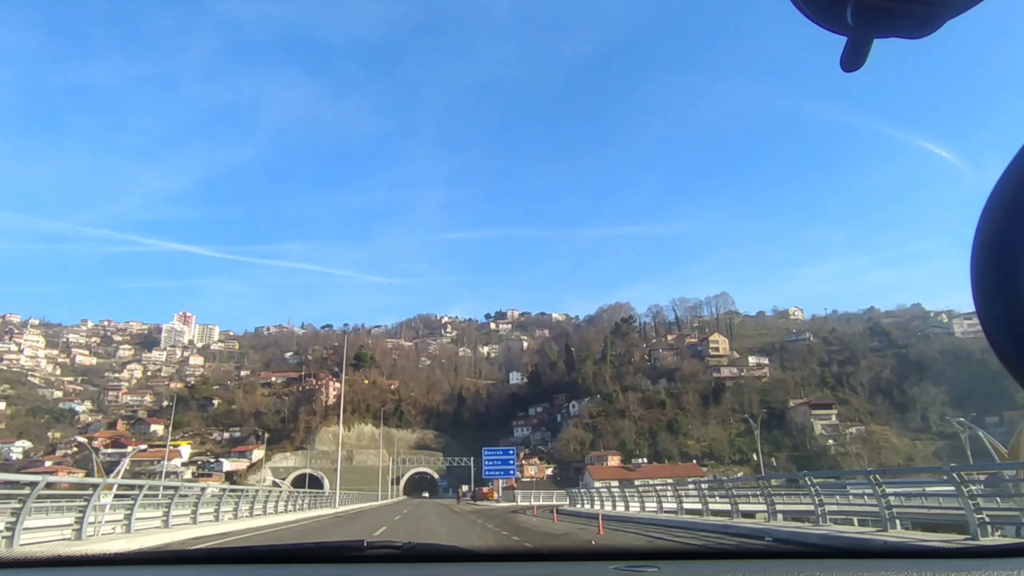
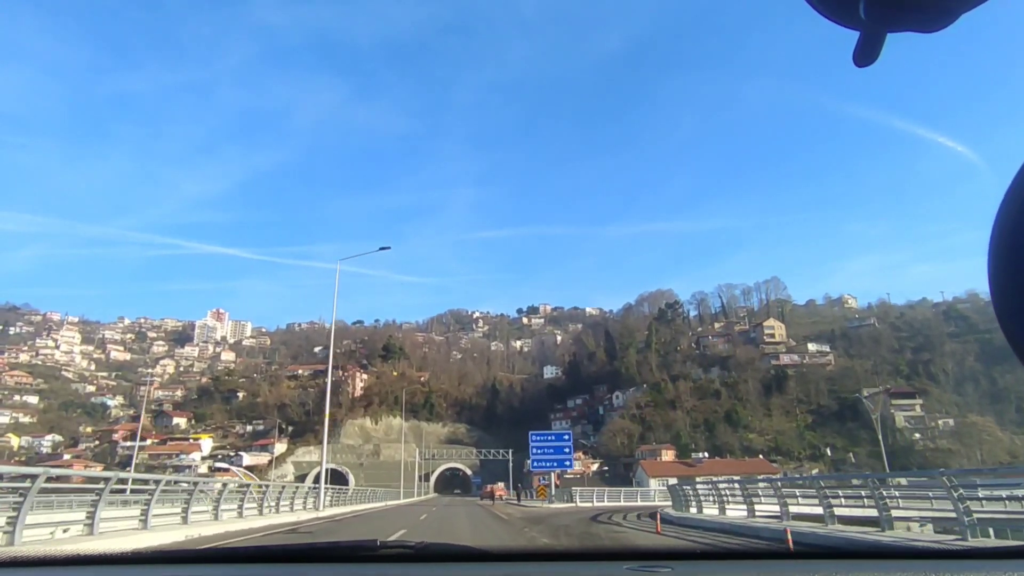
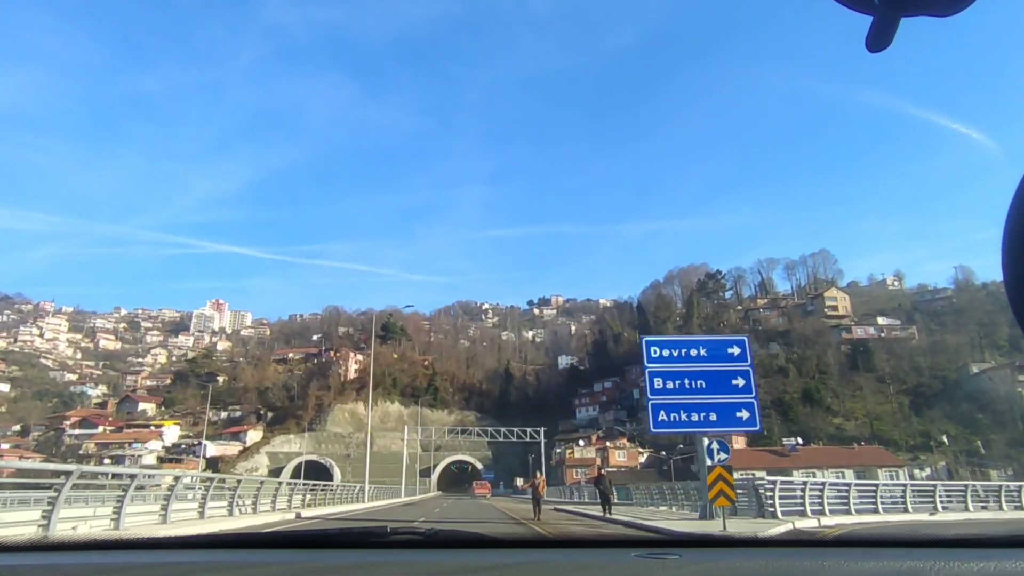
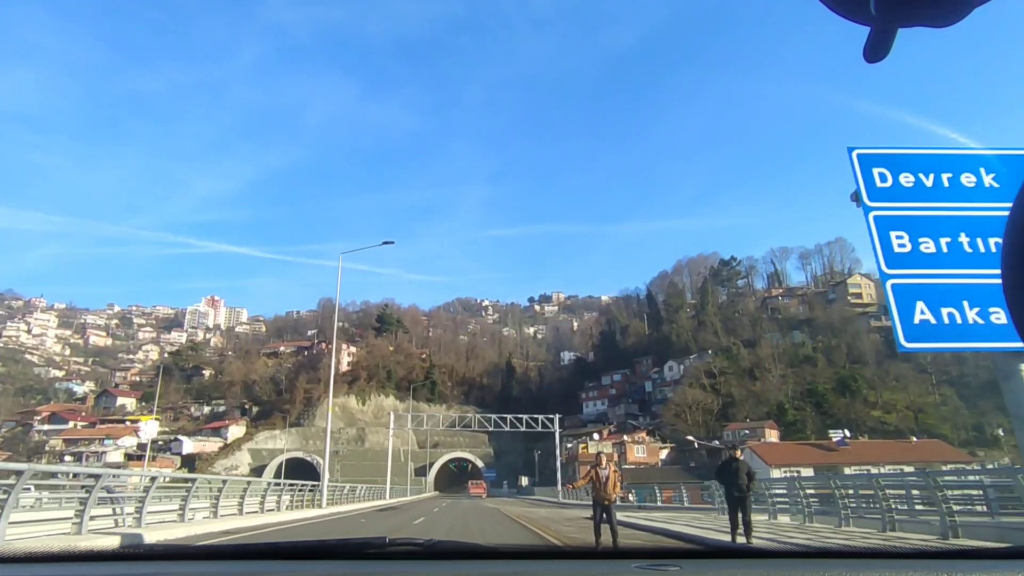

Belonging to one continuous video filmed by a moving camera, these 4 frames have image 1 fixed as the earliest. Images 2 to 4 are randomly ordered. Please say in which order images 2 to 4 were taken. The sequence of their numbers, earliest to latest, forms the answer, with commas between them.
2, 3, 4
